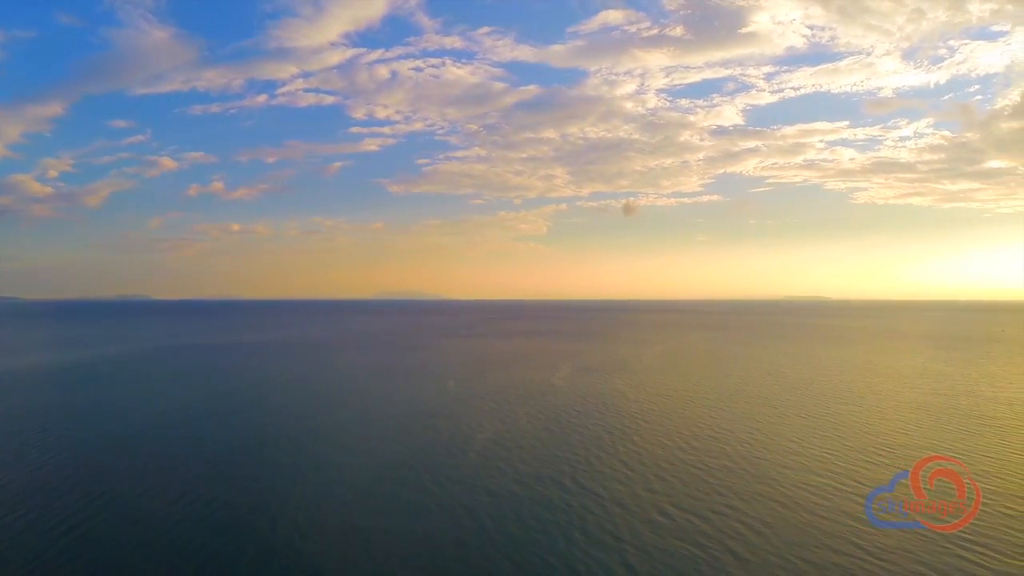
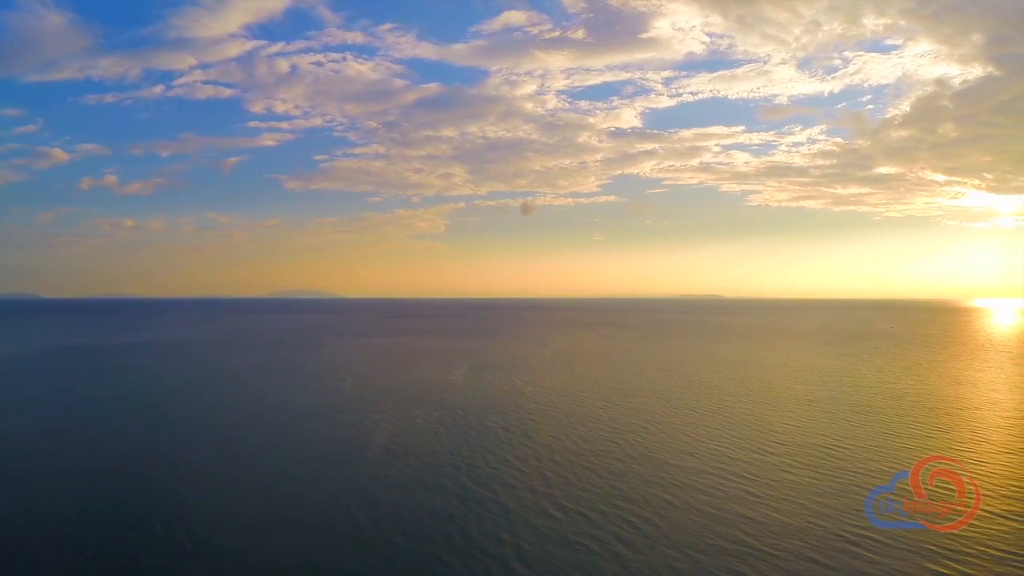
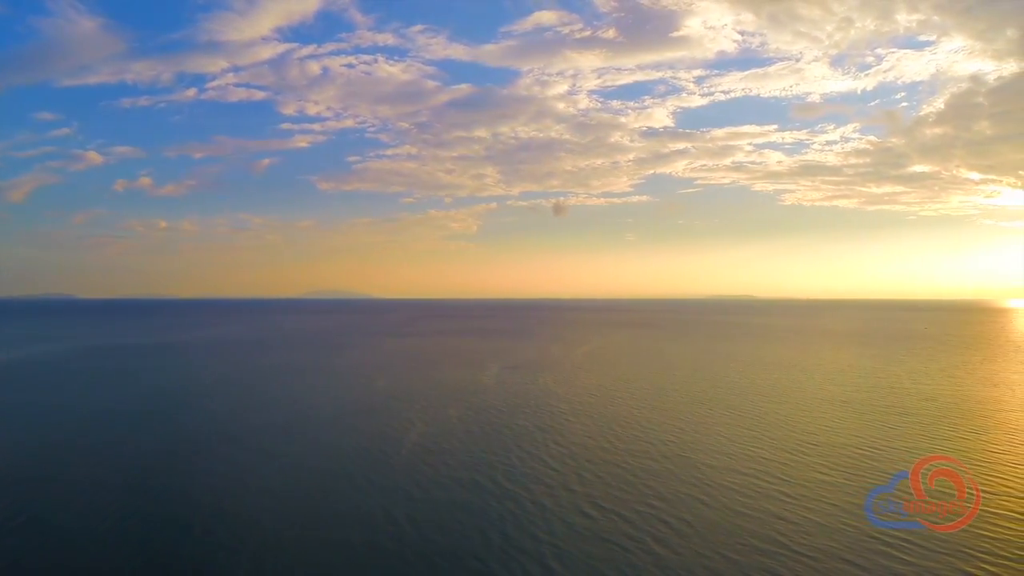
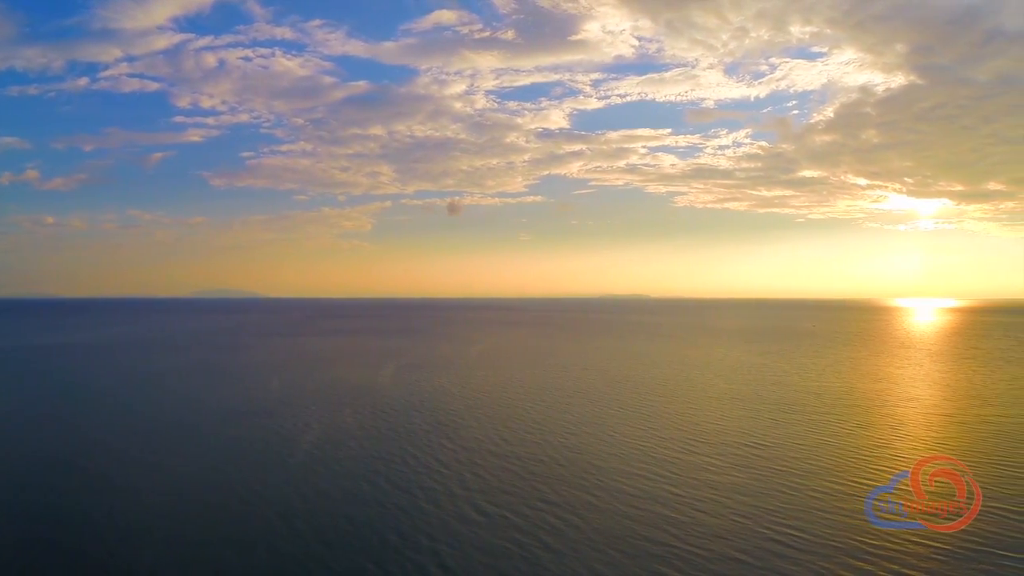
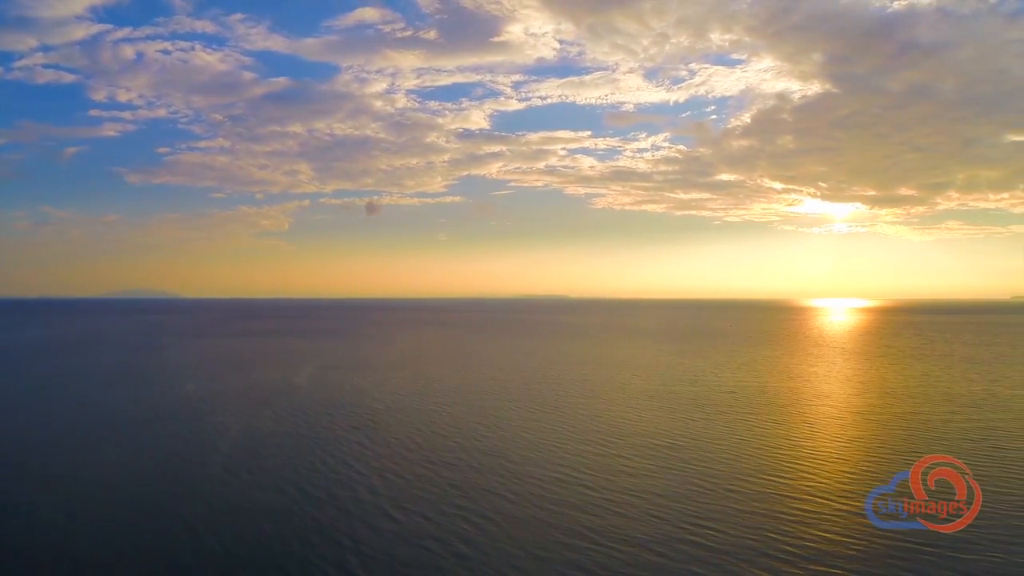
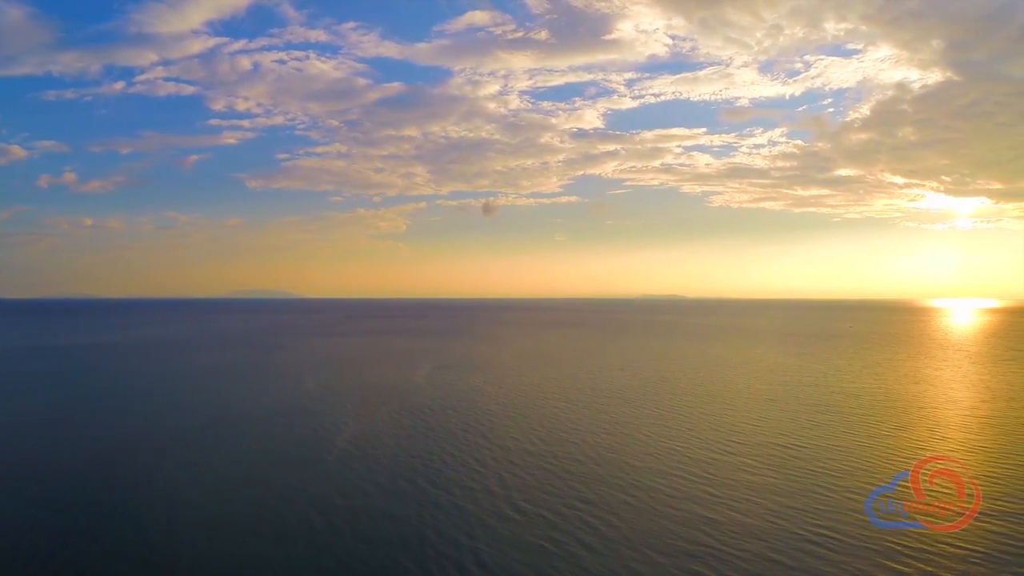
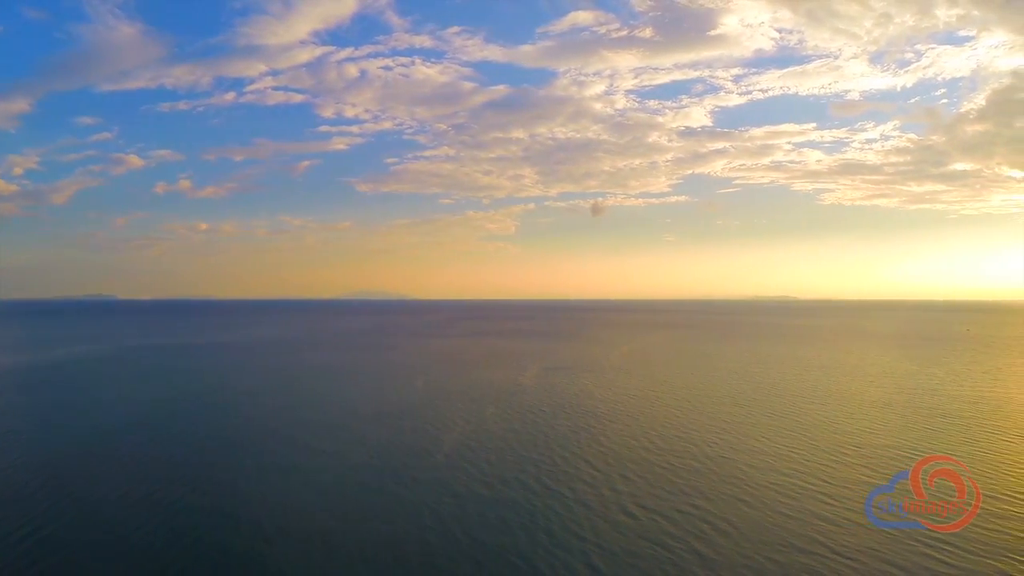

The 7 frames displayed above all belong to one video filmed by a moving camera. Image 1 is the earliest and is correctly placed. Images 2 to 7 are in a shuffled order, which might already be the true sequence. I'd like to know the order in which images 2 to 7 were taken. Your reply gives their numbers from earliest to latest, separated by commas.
7, 3, 2, 6, 4, 5
